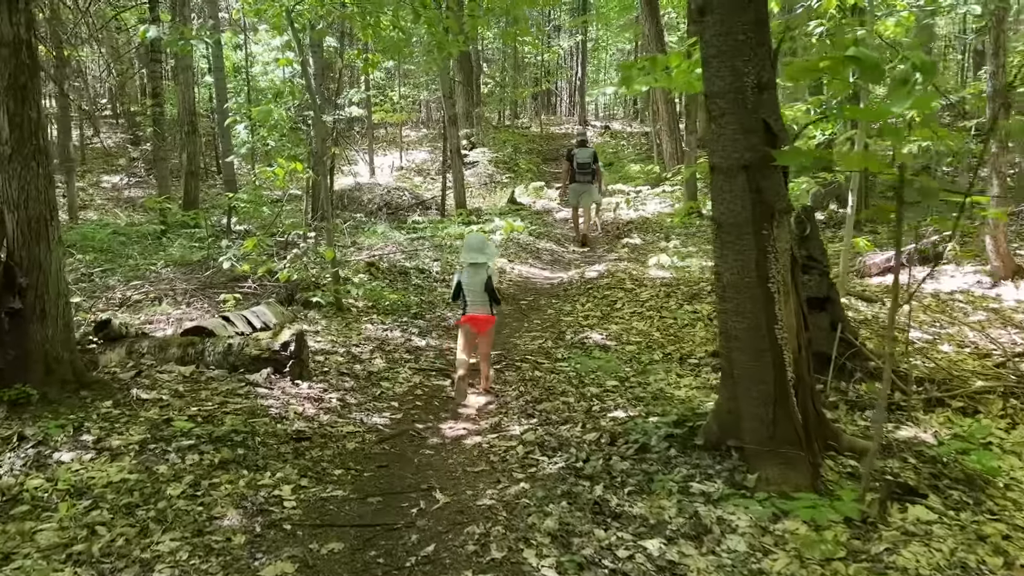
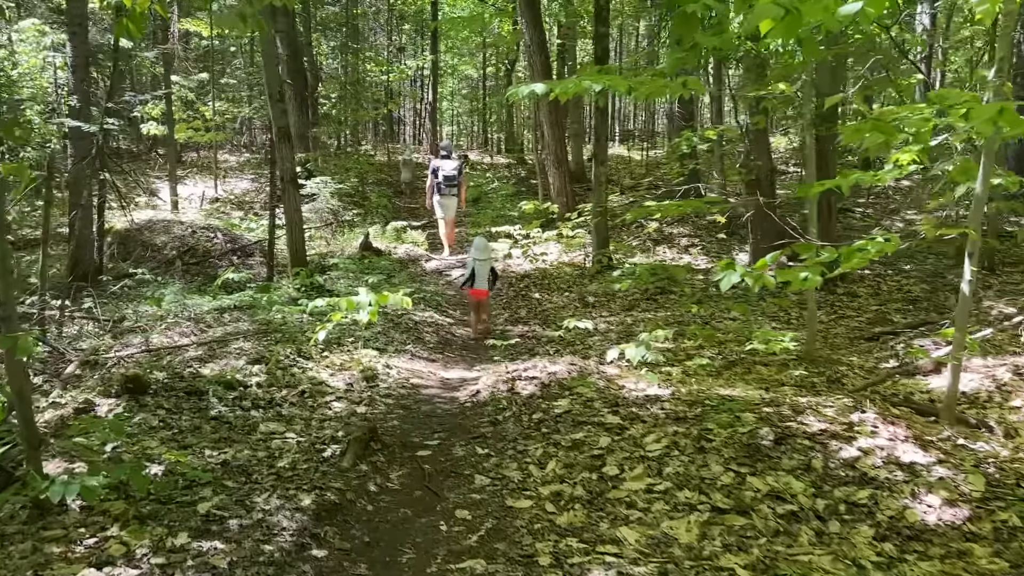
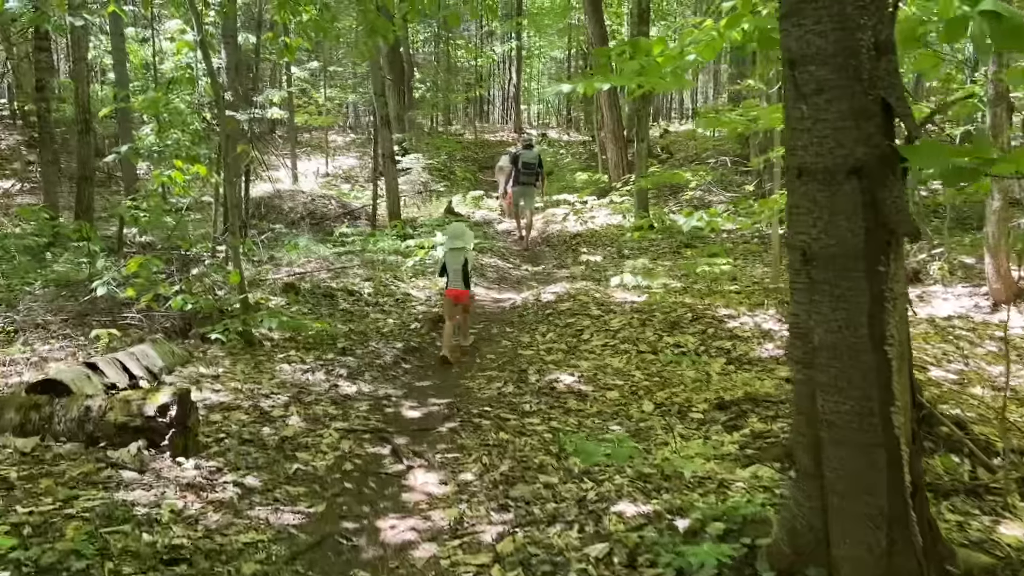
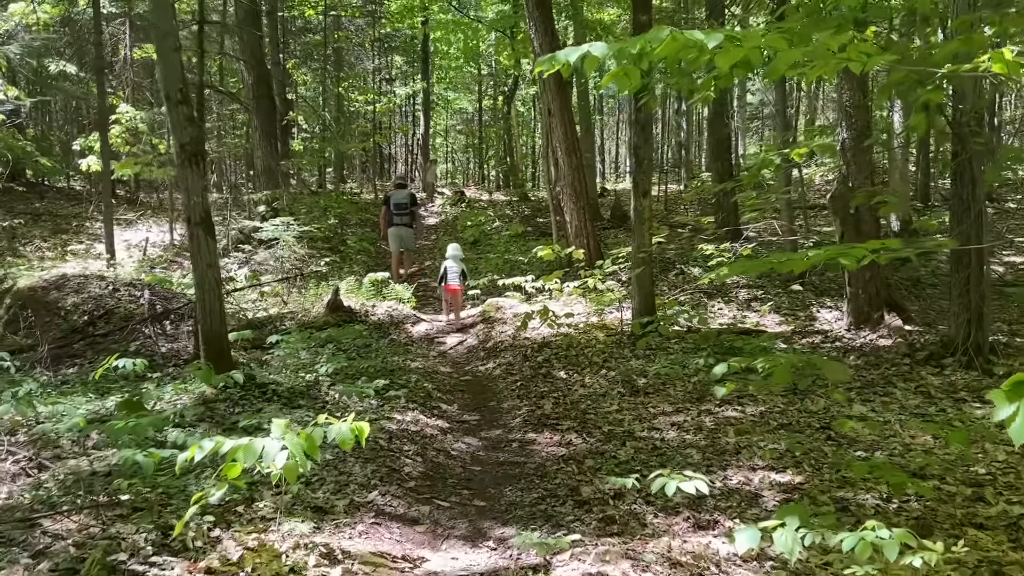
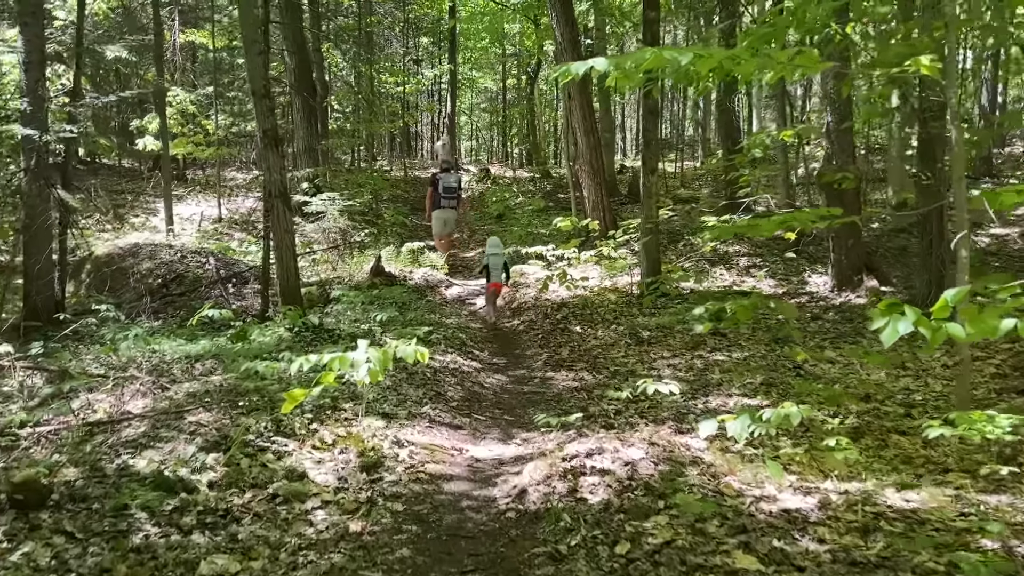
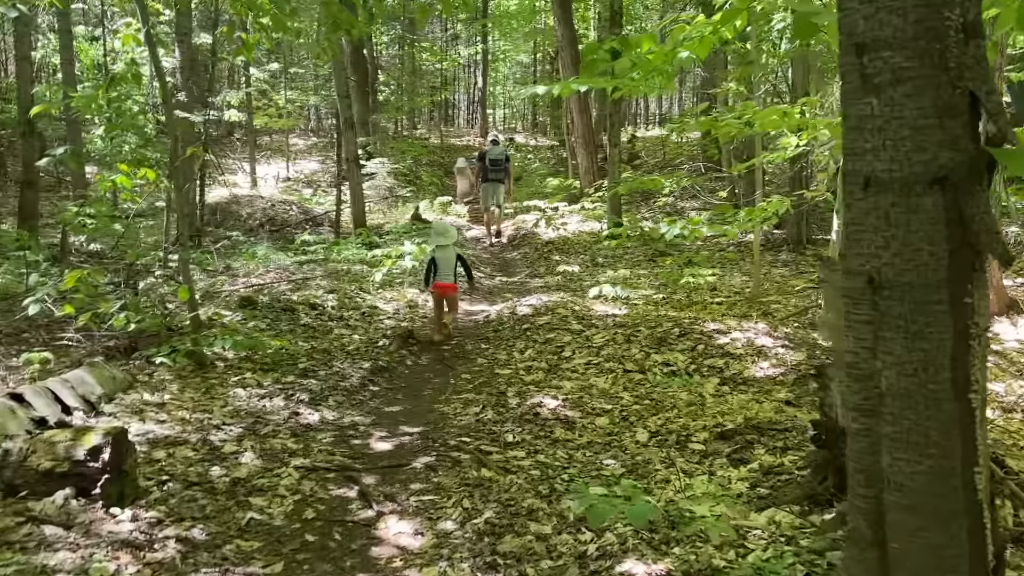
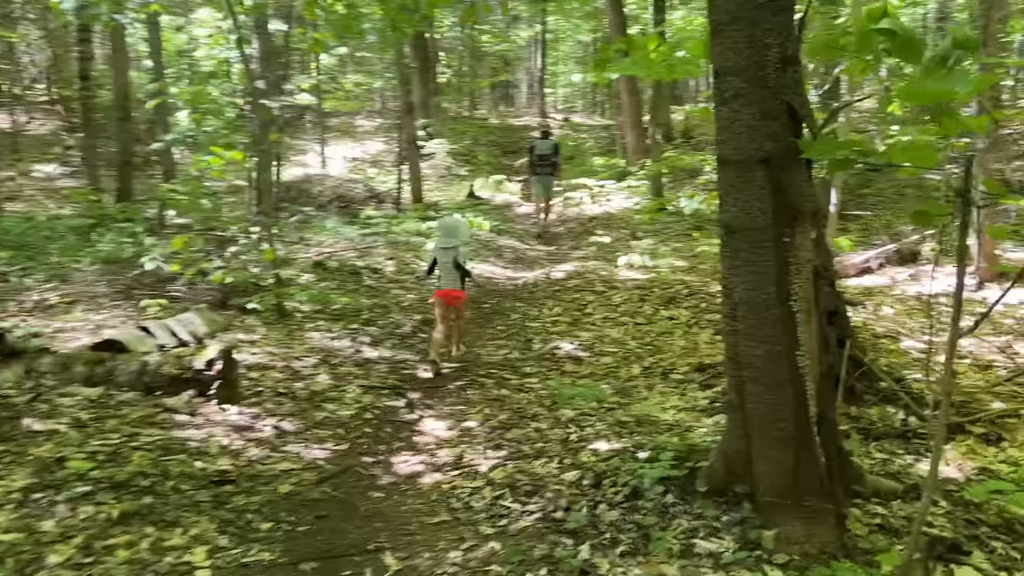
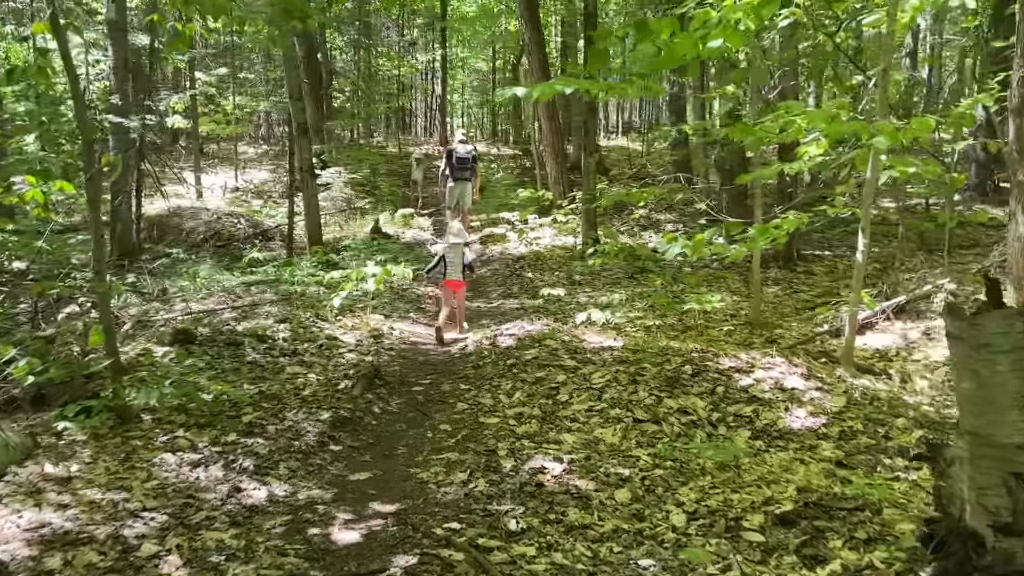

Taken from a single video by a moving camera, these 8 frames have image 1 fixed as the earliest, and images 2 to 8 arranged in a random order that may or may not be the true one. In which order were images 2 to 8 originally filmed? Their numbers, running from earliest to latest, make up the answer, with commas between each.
7, 3, 6, 8, 2, 5, 4
